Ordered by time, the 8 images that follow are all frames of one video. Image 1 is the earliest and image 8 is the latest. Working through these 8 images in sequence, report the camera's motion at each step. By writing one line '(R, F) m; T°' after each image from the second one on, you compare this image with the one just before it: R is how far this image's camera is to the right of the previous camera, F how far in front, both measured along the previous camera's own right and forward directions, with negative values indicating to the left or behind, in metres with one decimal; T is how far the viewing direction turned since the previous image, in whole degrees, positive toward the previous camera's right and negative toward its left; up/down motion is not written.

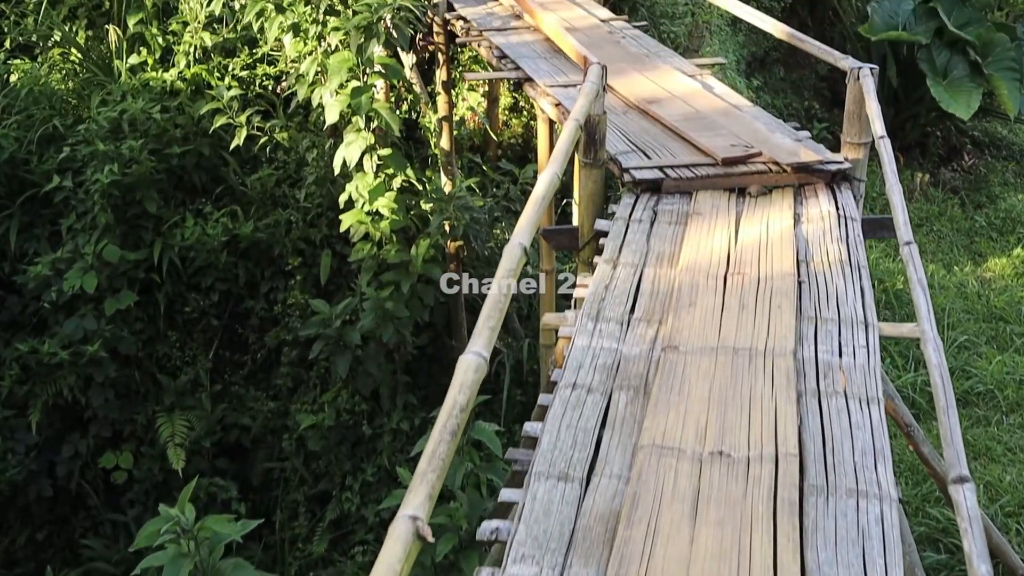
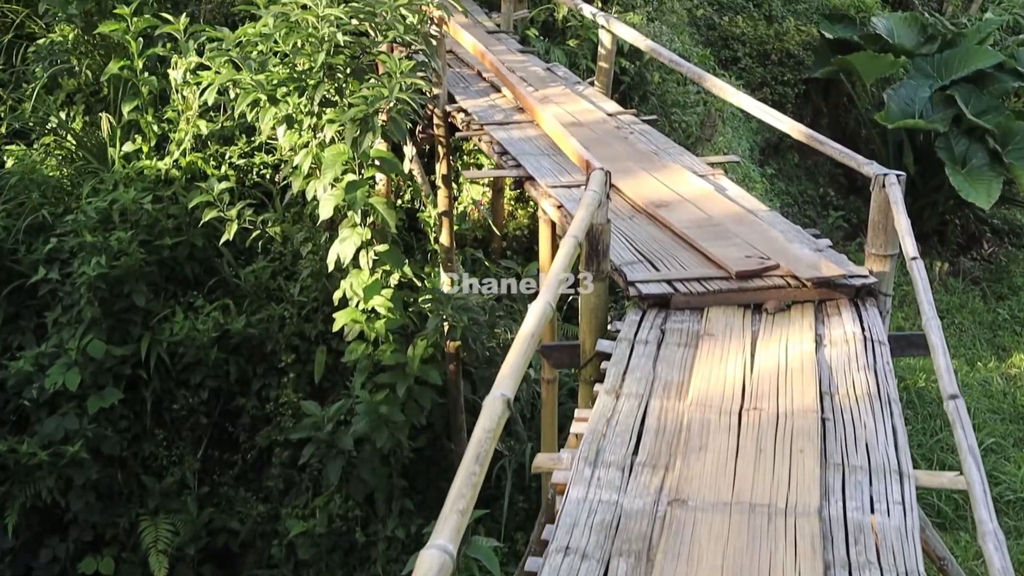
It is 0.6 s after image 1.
(0.0, +0.2) m; -1°
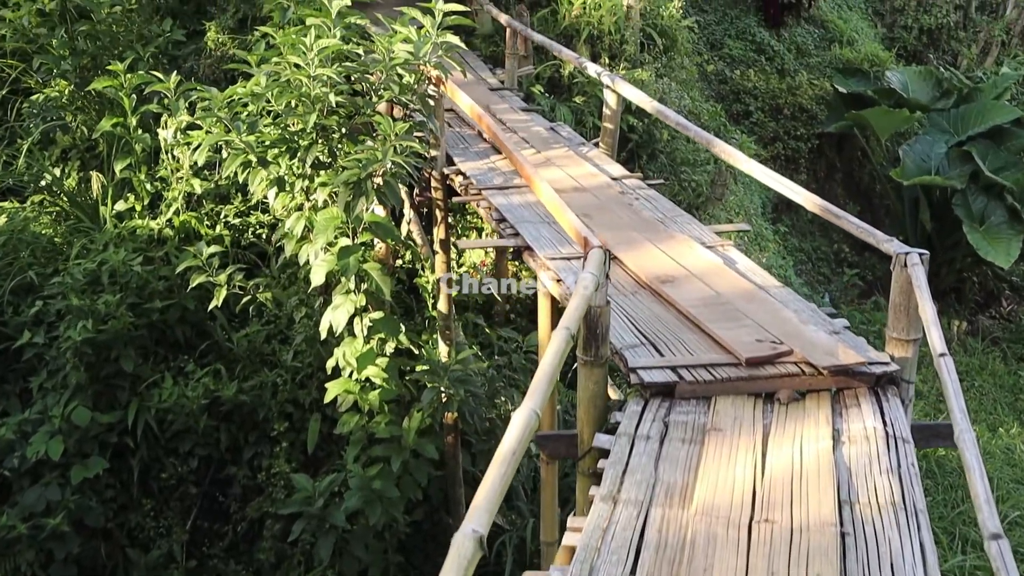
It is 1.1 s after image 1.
(0.0, +0.2) m; -1°
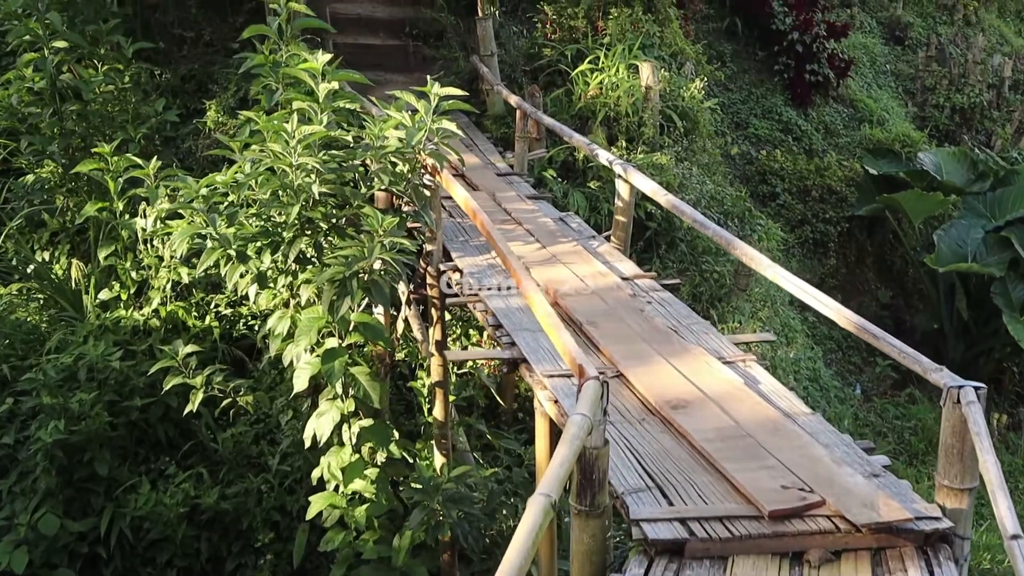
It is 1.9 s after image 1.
(+0.1, +0.3) m; -1°
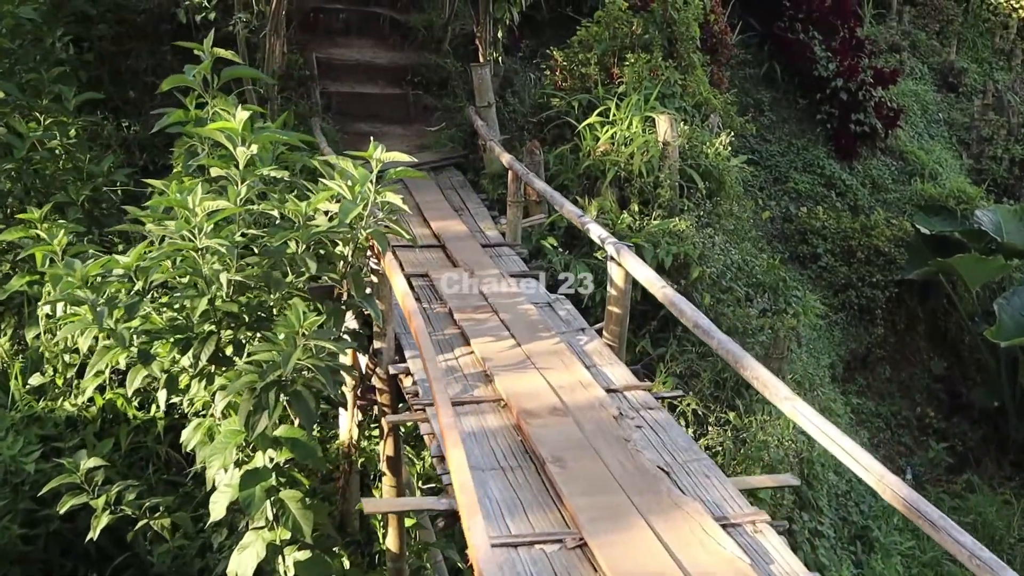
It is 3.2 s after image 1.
(+0.2, +0.6) m; -2°
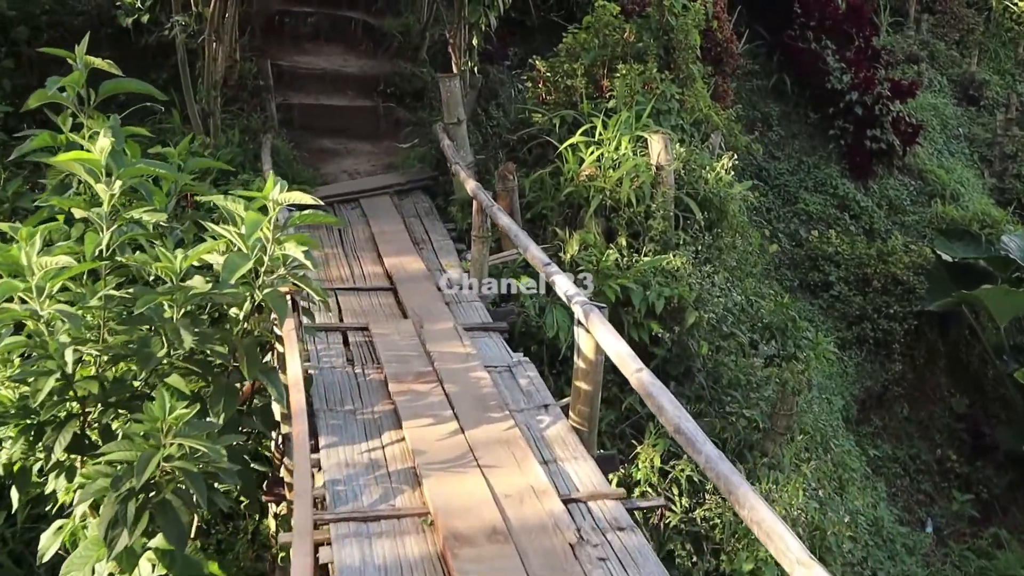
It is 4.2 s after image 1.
(+0.1, +0.6) m; 0°
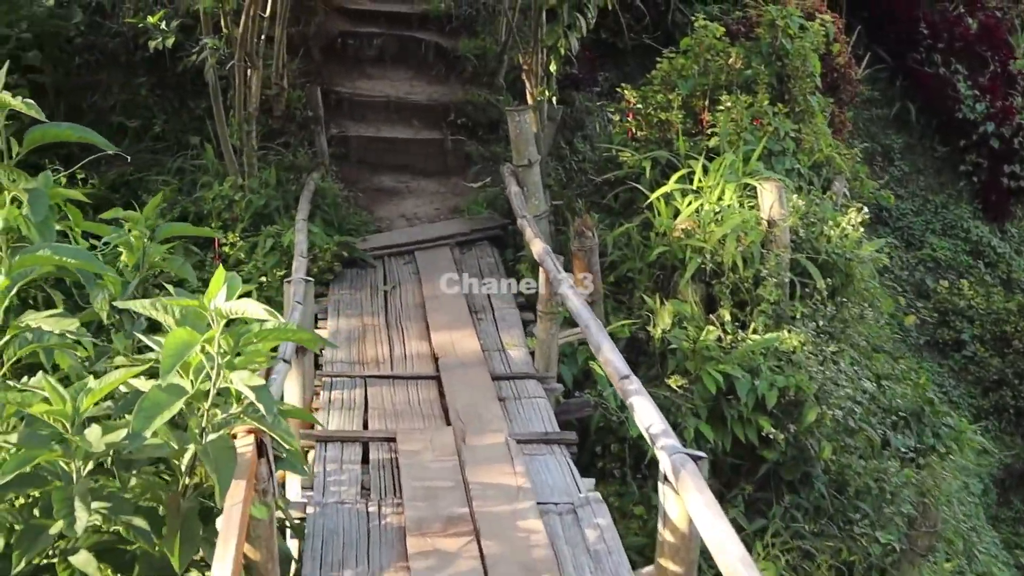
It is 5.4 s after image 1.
(0.0, +0.7) m; -5°
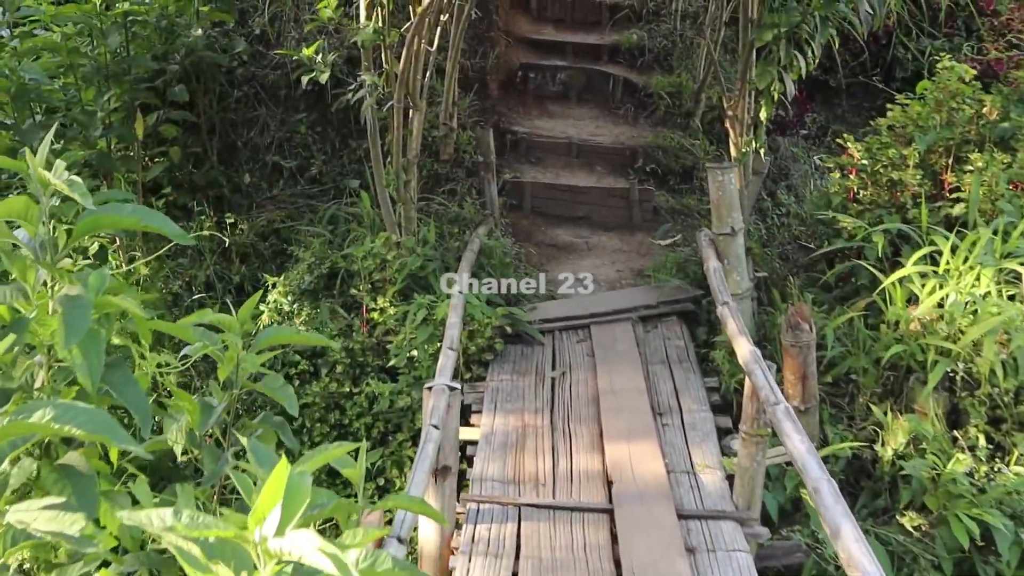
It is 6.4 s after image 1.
(0.0, +0.5) m; -9°
